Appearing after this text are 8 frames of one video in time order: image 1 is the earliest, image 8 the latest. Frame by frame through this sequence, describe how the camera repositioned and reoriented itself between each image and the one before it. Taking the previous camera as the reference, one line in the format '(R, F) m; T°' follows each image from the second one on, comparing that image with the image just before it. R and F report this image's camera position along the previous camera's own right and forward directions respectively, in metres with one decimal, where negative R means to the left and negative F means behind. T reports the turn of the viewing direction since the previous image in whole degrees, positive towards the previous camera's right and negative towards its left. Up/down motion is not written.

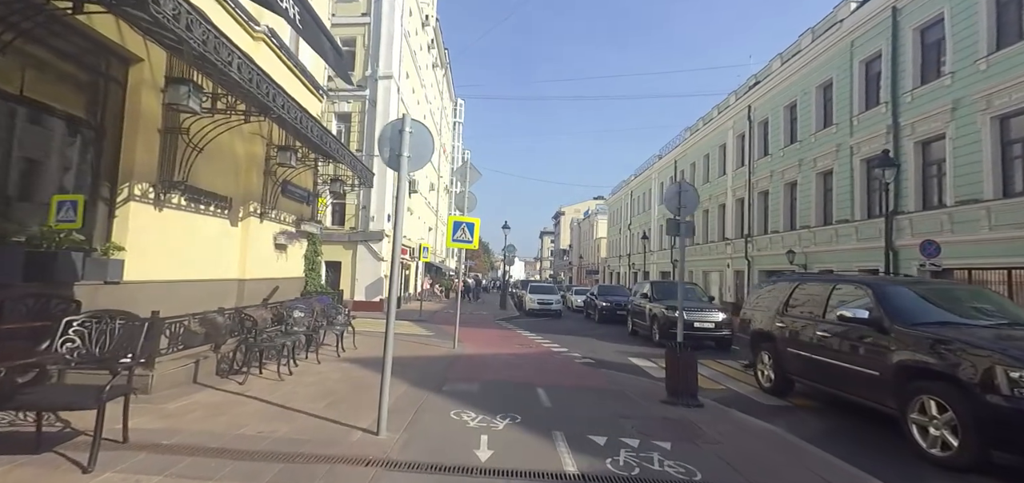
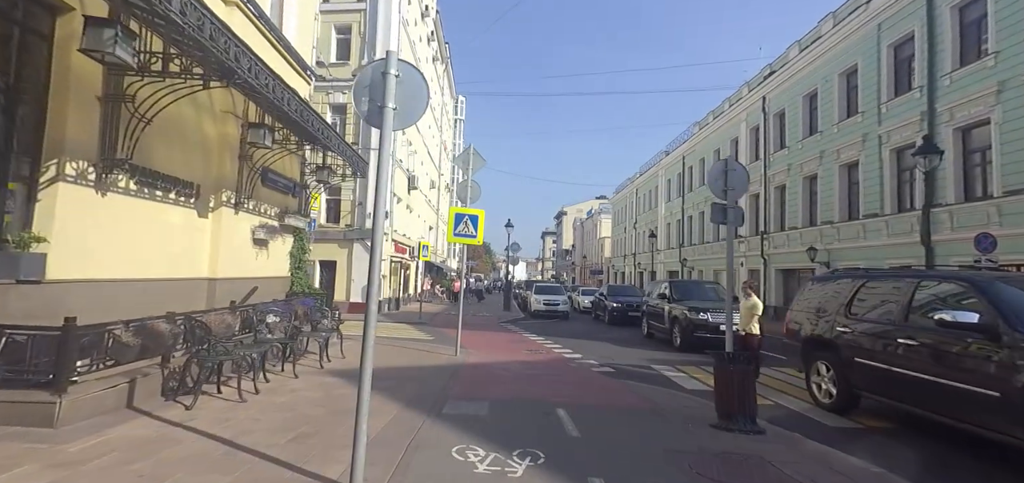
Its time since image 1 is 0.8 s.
(-0.2, +1.3) m; 0°
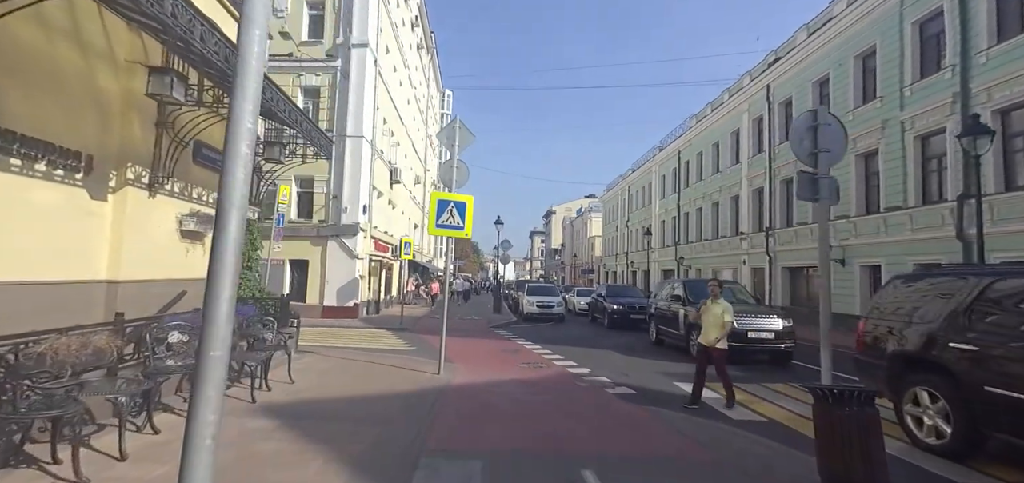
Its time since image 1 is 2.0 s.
(-0.1, +1.9) m; +1°
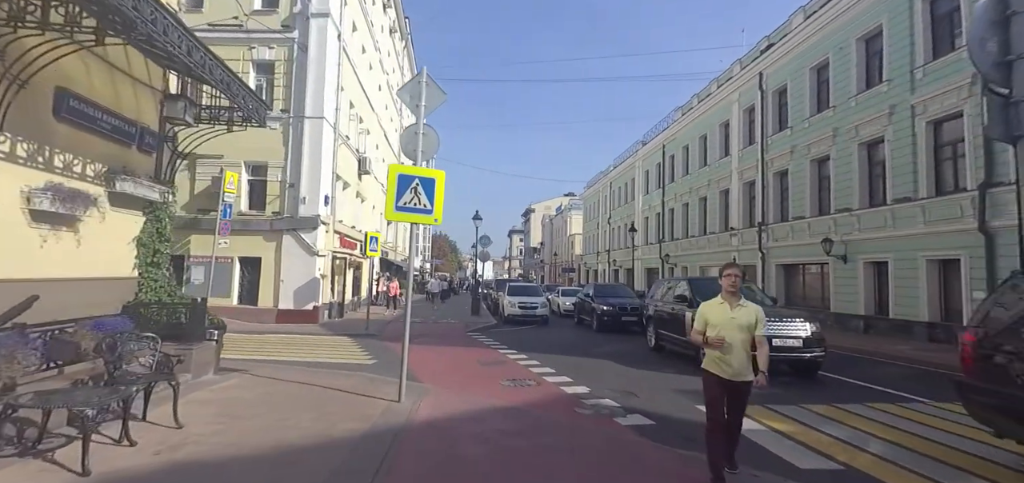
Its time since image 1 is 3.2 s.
(0.0, +1.9) m; +3°
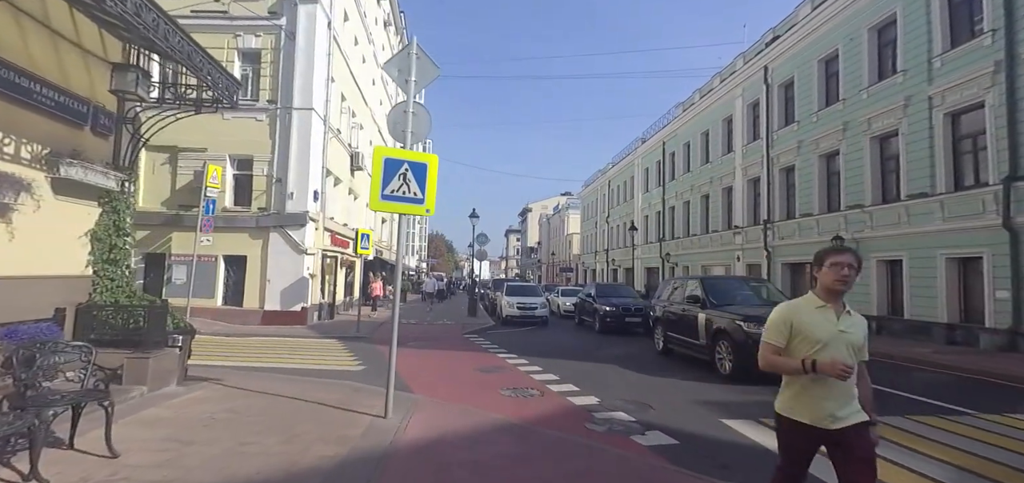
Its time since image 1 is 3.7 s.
(-0.1, +0.8) m; 0°
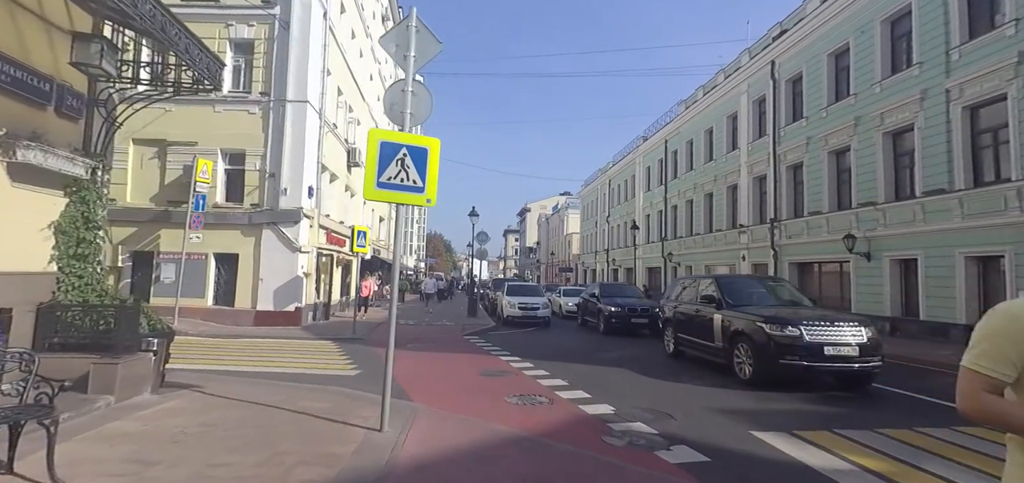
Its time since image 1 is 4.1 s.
(-0.1, +0.6) m; 0°
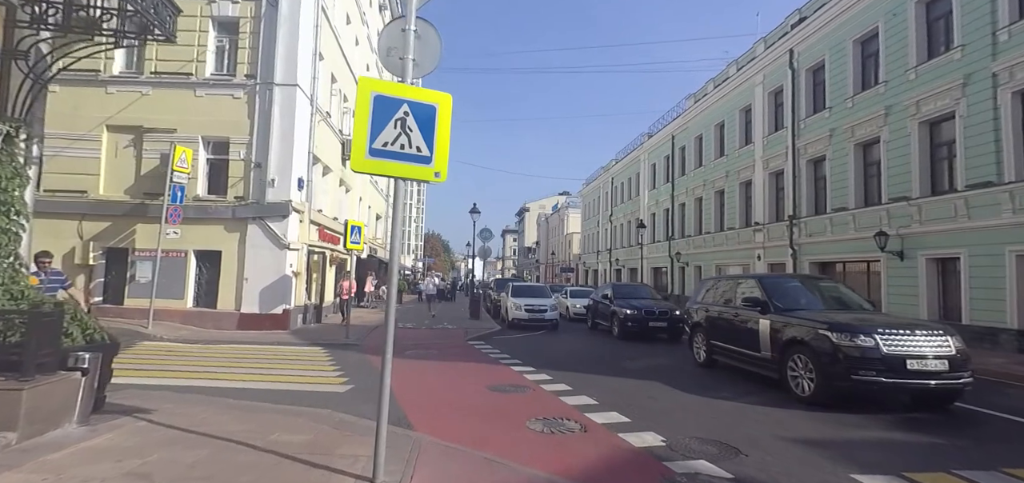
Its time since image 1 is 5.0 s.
(-0.3, +1.3) m; 0°
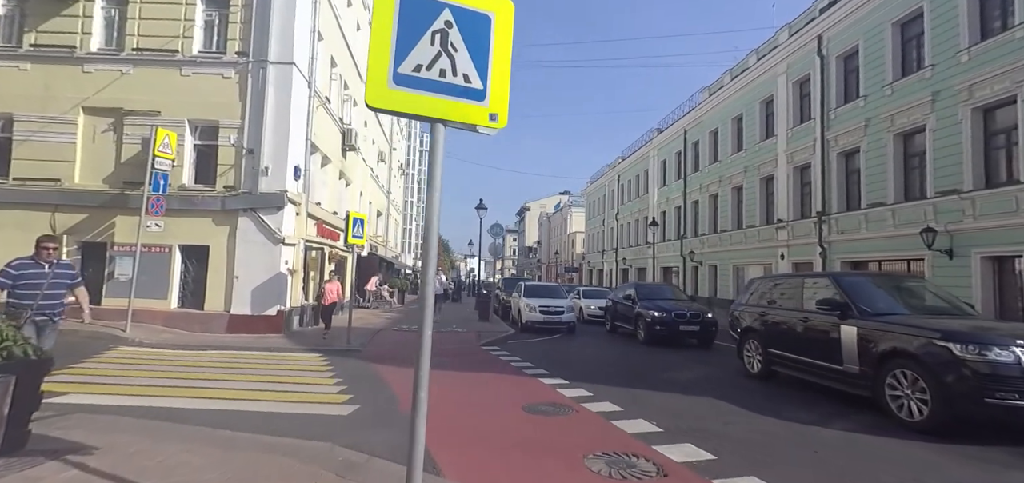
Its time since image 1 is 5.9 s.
(-0.5, +1.4) m; 0°
